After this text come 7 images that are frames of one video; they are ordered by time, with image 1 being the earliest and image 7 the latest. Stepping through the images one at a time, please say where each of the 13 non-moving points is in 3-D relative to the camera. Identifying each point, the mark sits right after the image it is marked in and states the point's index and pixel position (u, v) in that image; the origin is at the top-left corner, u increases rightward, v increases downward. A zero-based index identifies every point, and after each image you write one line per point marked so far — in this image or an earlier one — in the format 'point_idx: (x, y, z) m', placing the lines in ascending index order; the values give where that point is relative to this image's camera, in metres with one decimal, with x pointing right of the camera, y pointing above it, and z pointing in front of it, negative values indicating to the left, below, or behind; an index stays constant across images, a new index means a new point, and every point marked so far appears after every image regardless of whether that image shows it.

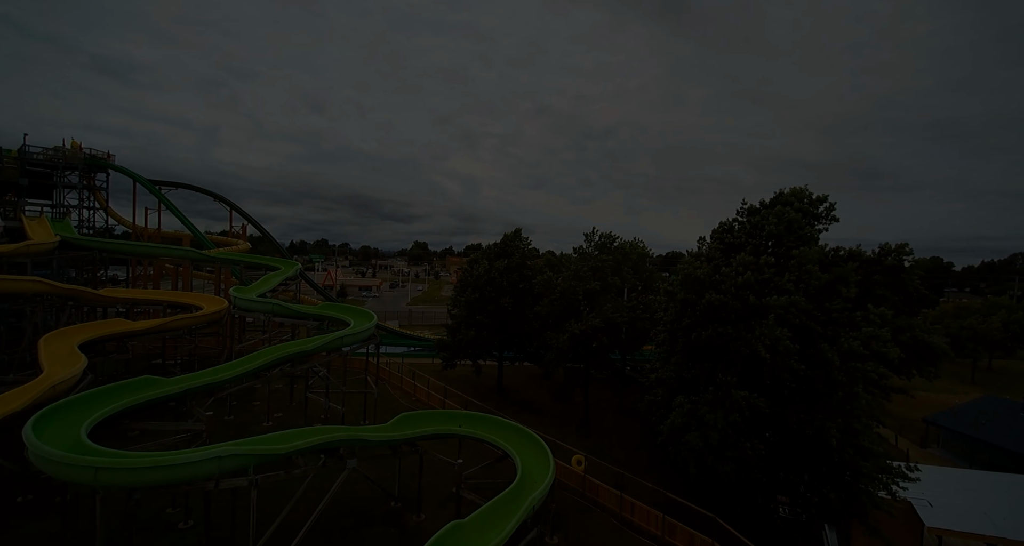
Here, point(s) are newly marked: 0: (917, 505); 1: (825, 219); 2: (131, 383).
0: (+12.0, -6.9, +12.6) m
1: (+10.0, +1.7, +13.7) m
2: (-11.7, -3.4, +13.2) m
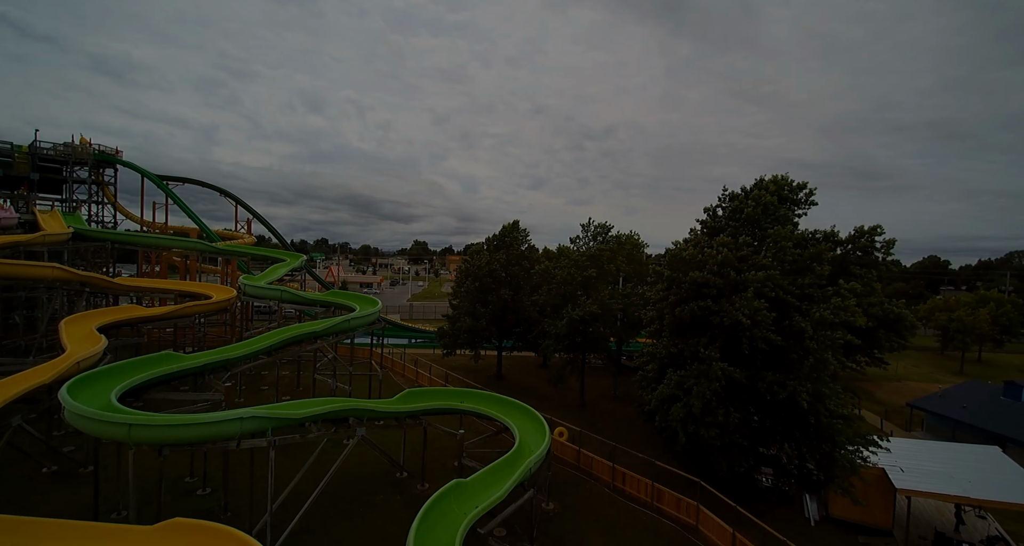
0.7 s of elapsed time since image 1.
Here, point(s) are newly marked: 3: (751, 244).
0: (+11.9, -6.3, +13.5) m
1: (+9.9, +2.3, +14.6) m
2: (-11.8, -2.8, +14.1) m
3: (+7.2, +0.9, +13.1) m
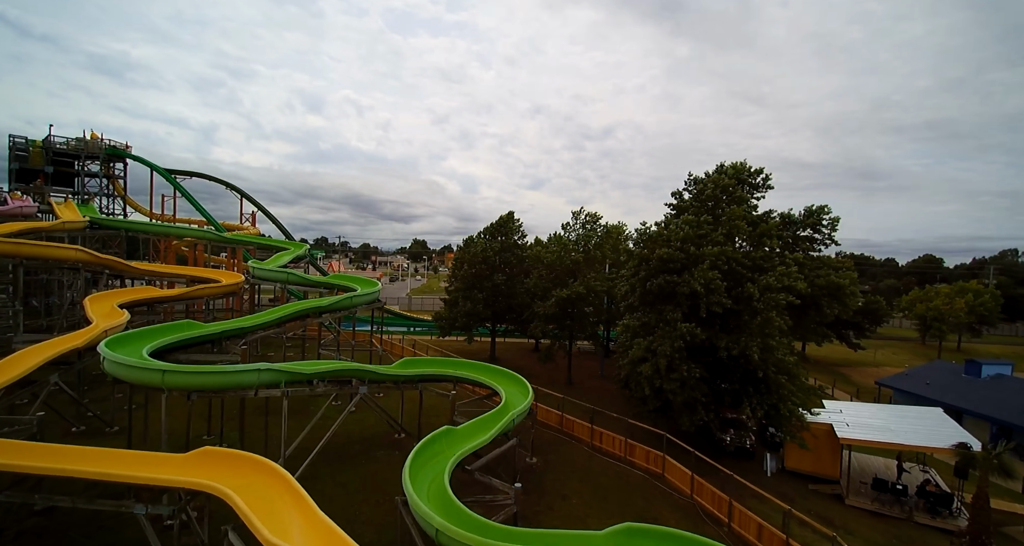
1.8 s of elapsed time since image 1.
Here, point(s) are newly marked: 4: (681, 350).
0: (+11.4, -5.4, +15.1) m
1: (+9.4, +3.2, +16.2) m
2: (-12.3, -1.9, +15.7) m
3: (+6.8, +1.8, +14.7) m
4: (+5.5, -2.5, +14.1) m
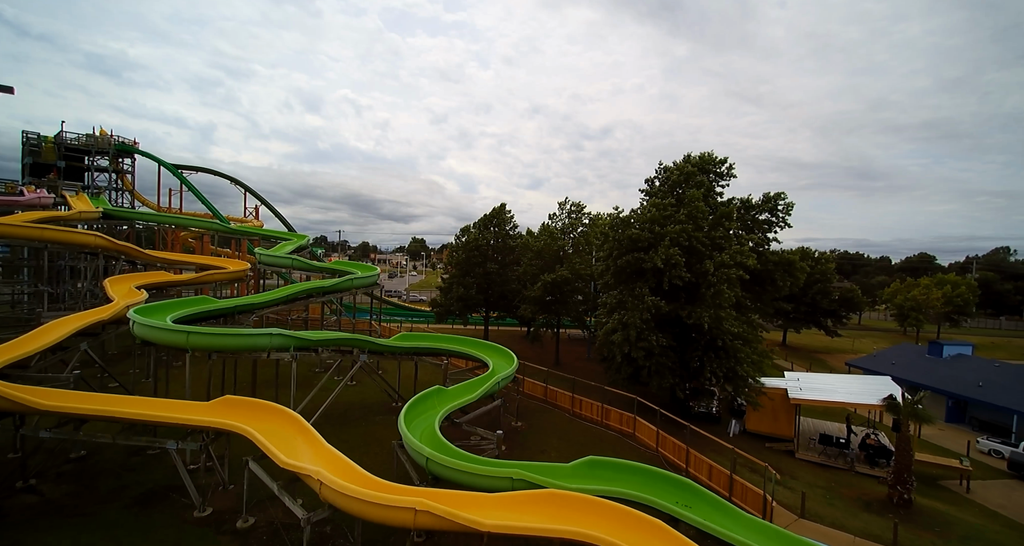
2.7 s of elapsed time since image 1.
0: (+10.9, -4.6, +16.7) m
1: (+8.9, +4.1, +17.8) m
2: (-12.8, -1.1, +17.2) m
3: (+6.2, +2.6, +16.3) m
4: (+5.0, -1.7, +15.8) m
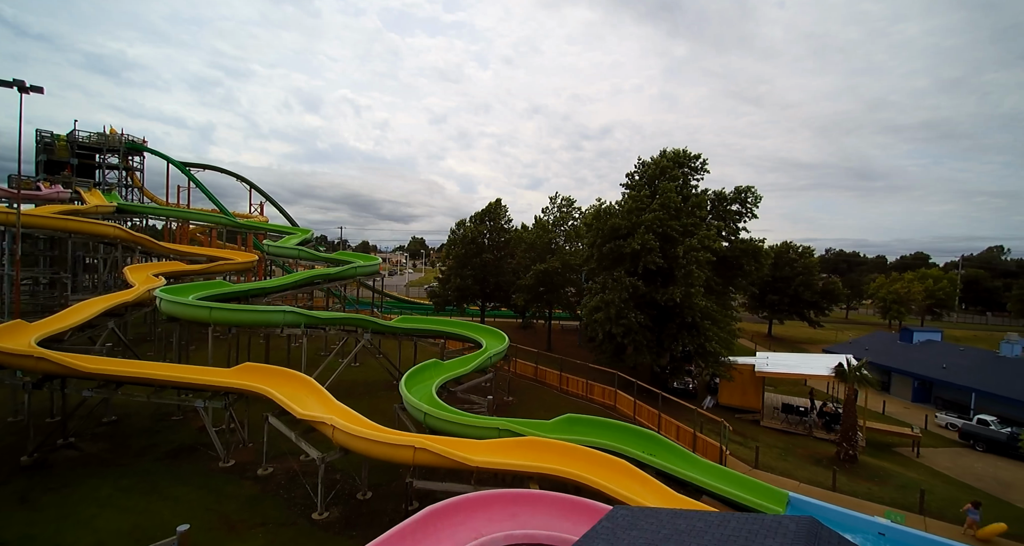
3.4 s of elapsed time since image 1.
0: (+10.5, -4.0, +18.3) m
1: (+8.5, +4.7, +19.3) m
2: (-13.2, -0.5, +18.7) m
3: (+5.8, +3.2, +17.8) m
4: (+4.6, -1.1, +17.3) m
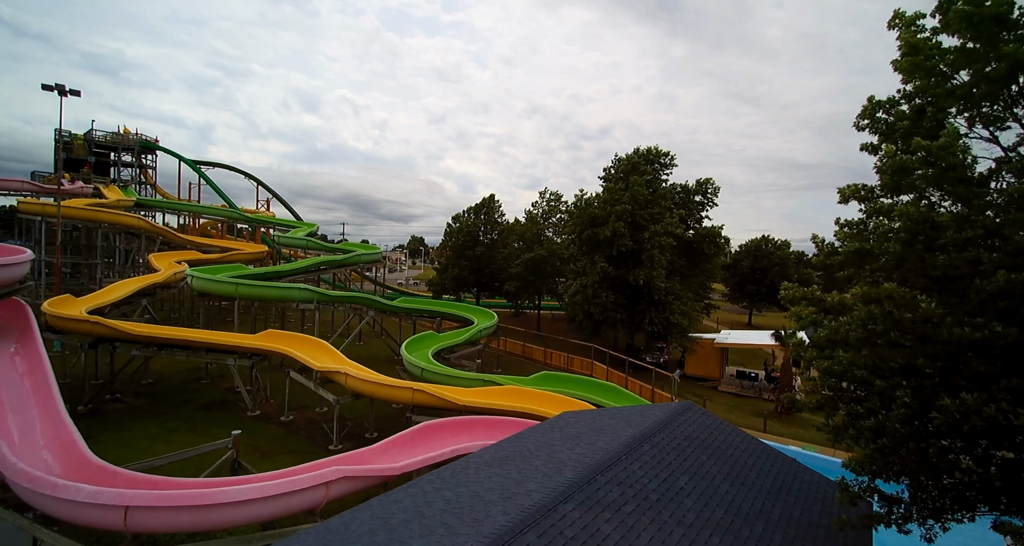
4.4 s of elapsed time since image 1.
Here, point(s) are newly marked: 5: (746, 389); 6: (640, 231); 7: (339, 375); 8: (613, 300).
0: (+9.9, -3.2, +20.6) m
1: (+7.9, +5.4, +21.6) m
2: (-13.8, +0.3, +21.0) m
3: (+5.2, +4.0, +20.1) m
4: (+4.0, -0.3, +19.6) m
5: (+10.3, -5.1, +18.9) m
6: (+5.8, +1.9, +19.4) m
7: (-5.3, -3.1, +13.1) m
8: (+4.7, -1.2, +19.6) m
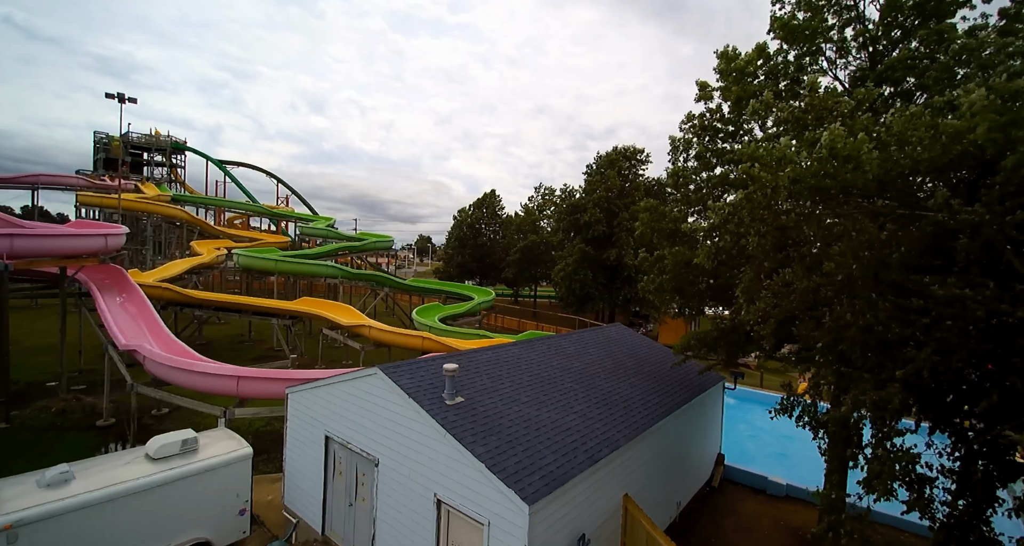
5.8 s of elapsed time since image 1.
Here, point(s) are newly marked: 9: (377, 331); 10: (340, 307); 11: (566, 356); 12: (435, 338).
0: (+9.6, -2.2, +23.7) m
1: (+7.6, +6.5, +24.8) m
2: (-14.1, +1.3, +24.4) m
3: (+4.9, +5.0, +23.3) m
4: (+3.7, +0.7, +22.7) m
5: (+10.0, -4.1, +22.0) m
6: (+5.5, +2.9, +22.5) m
7: (-5.7, -2.1, +16.4) m
8: (+4.4, -0.2, +22.8) m
9: (-5.2, -2.2, +16.3) m
10: (-7.5, -1.5, +18.7) m
11: (+1.0, -1.5, +7.8) m
12: (-2.9, -2.4, +15.7) m
